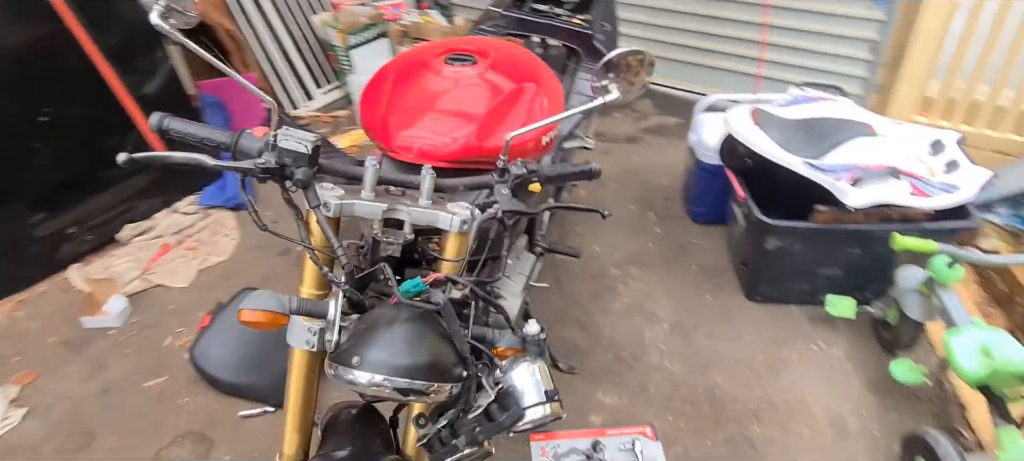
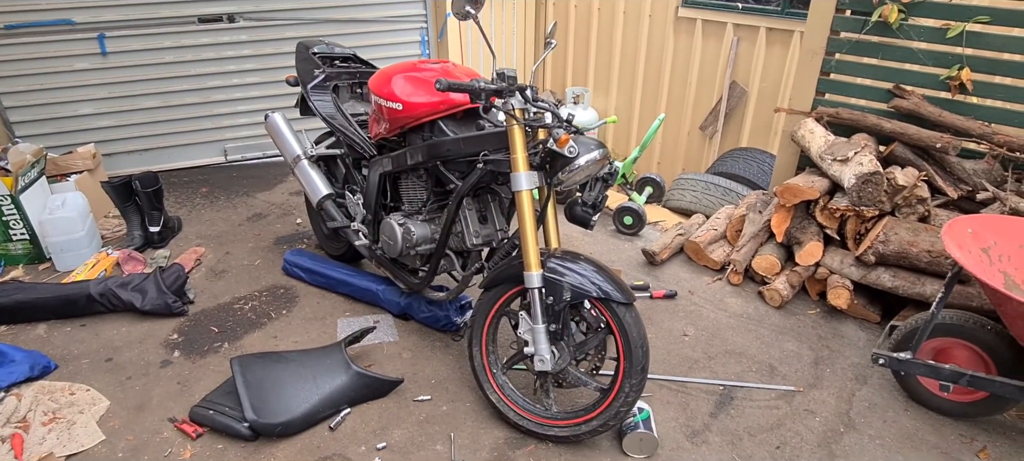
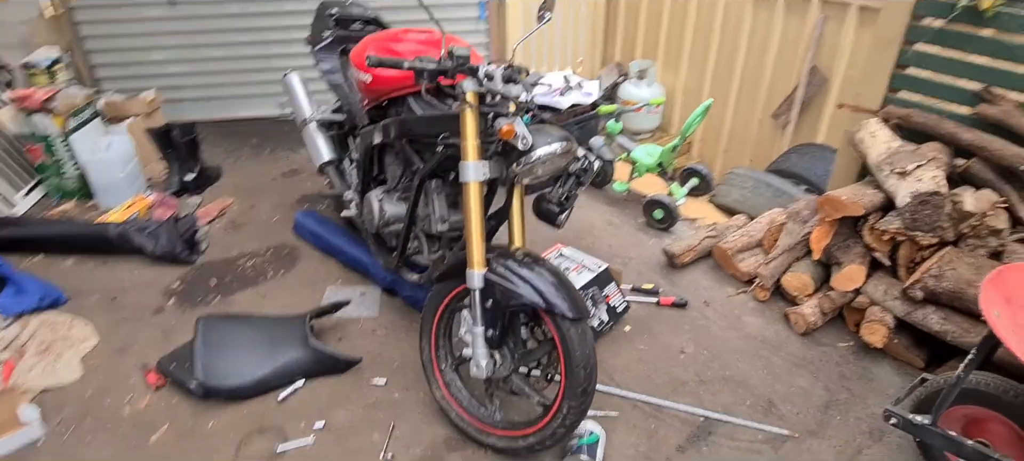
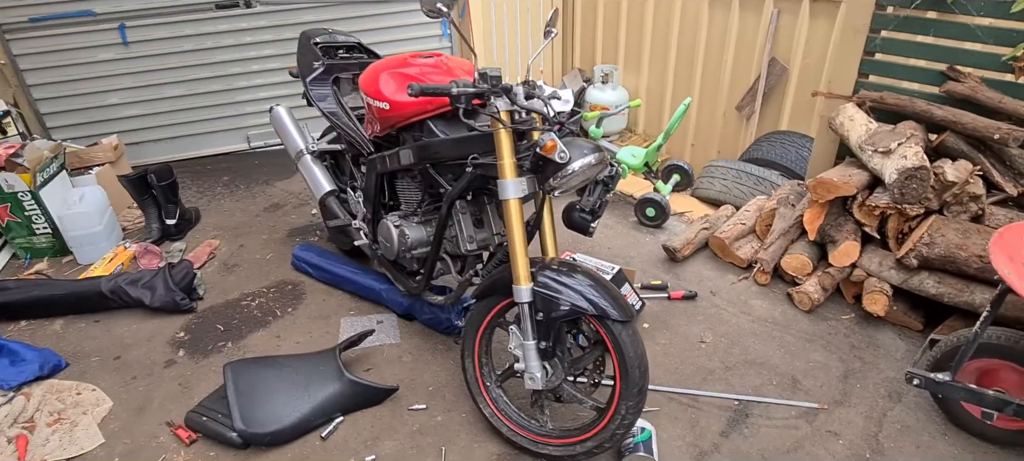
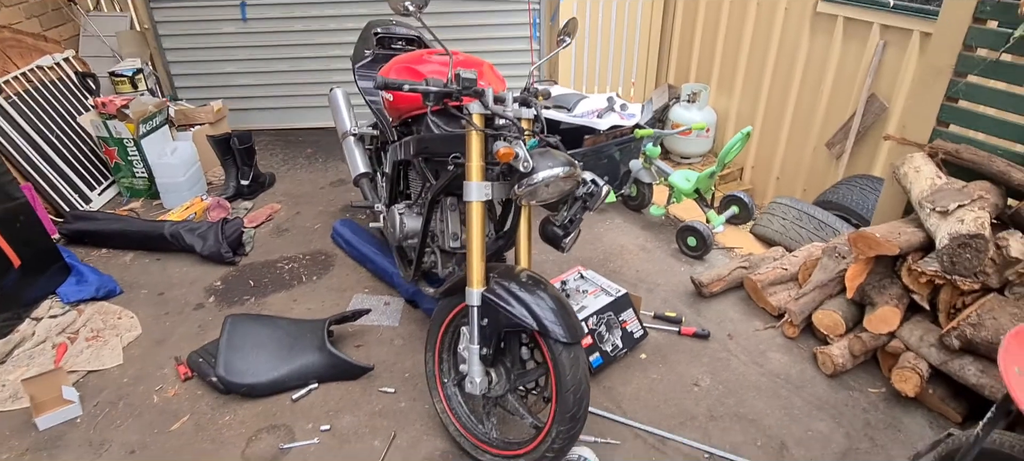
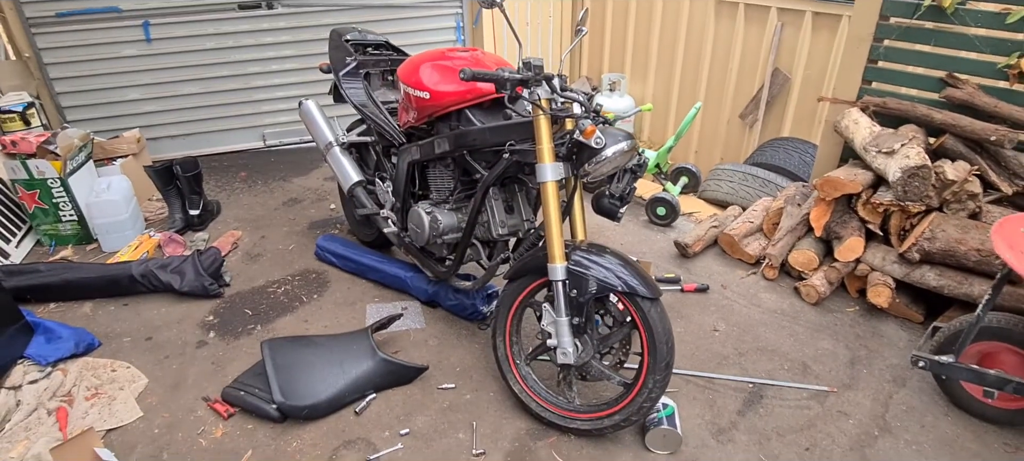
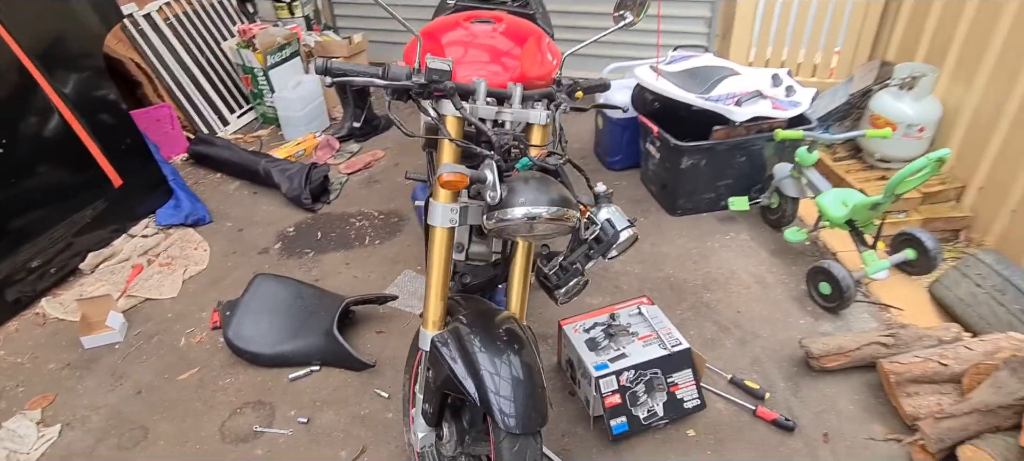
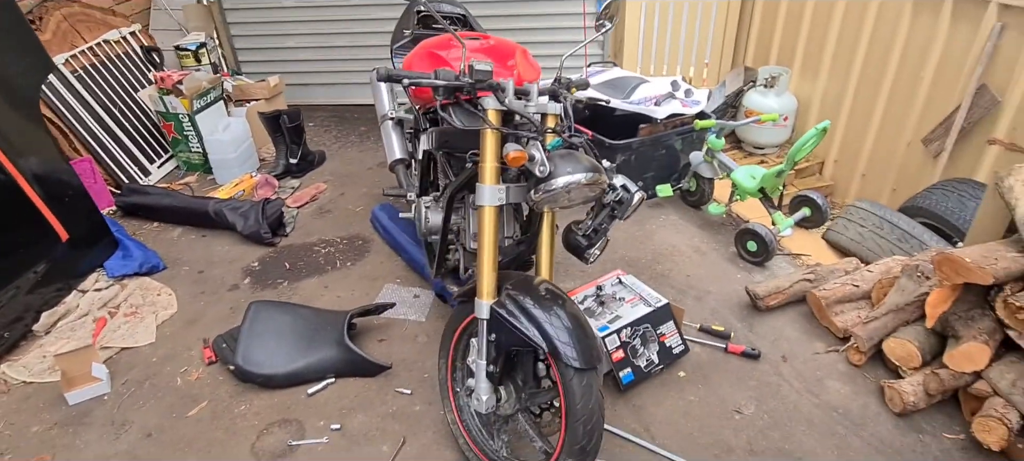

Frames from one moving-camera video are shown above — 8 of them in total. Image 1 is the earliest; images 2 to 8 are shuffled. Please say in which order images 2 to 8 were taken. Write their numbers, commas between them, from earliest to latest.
7, 8, 5, 3, 4, 6, 2
